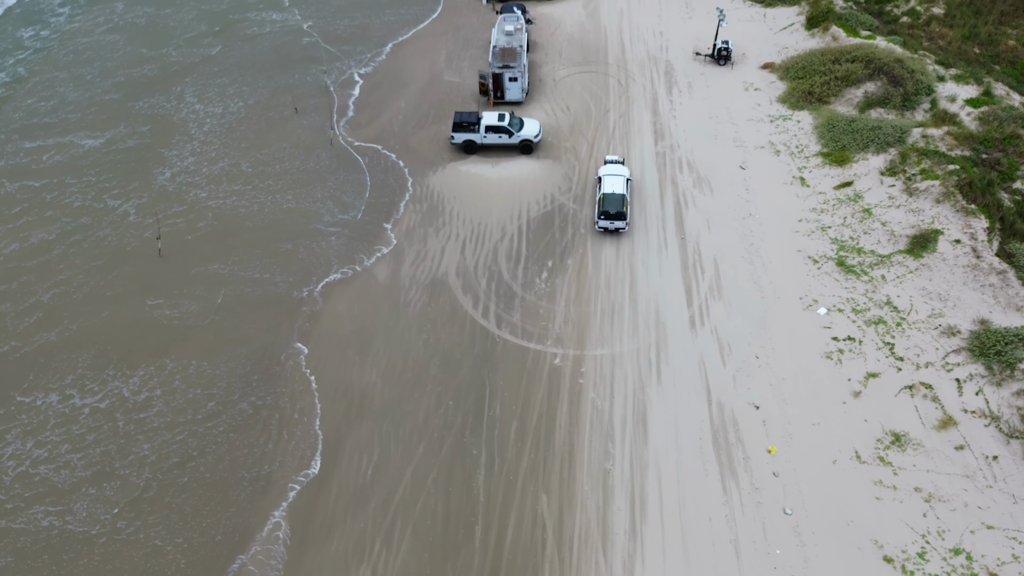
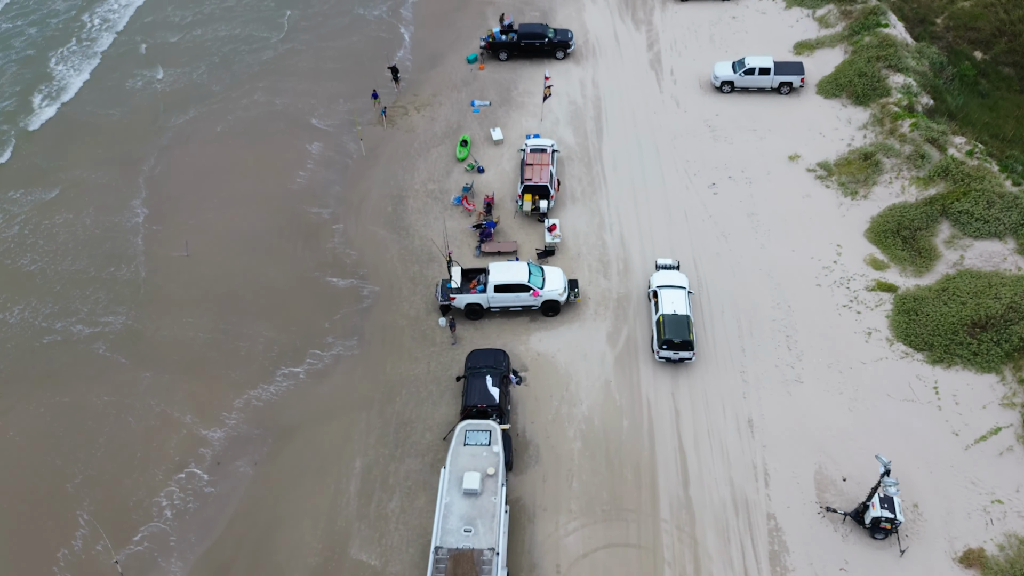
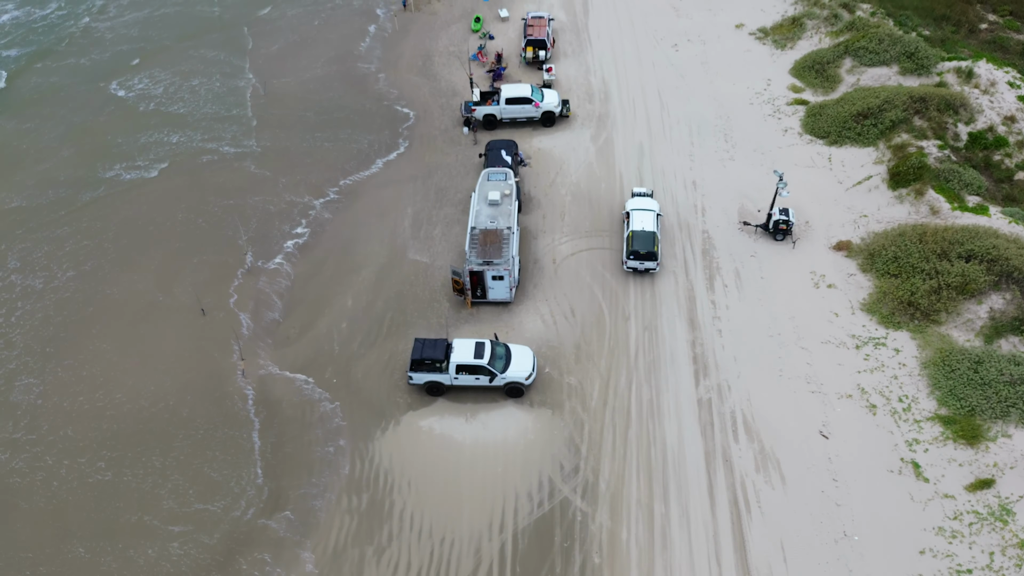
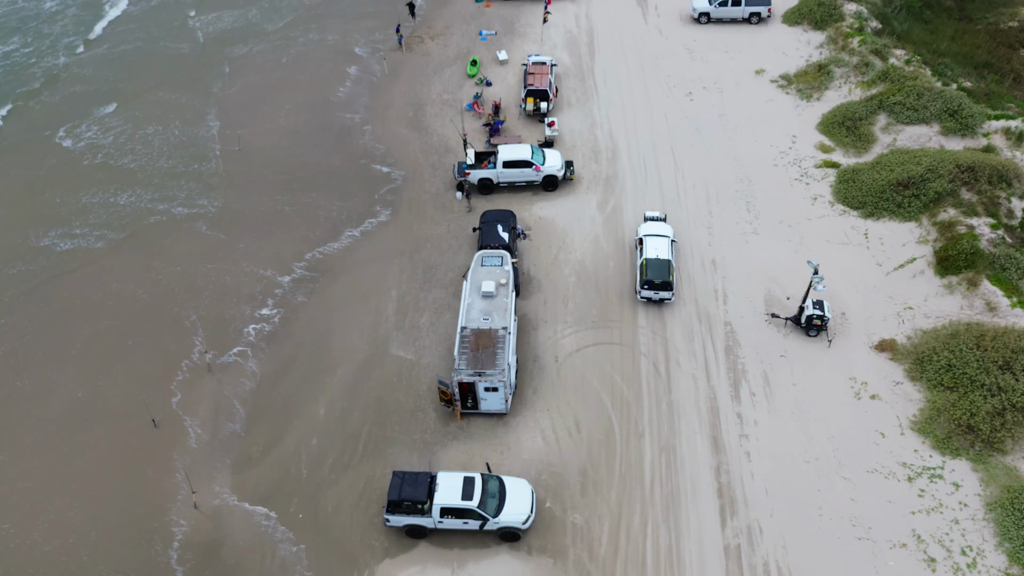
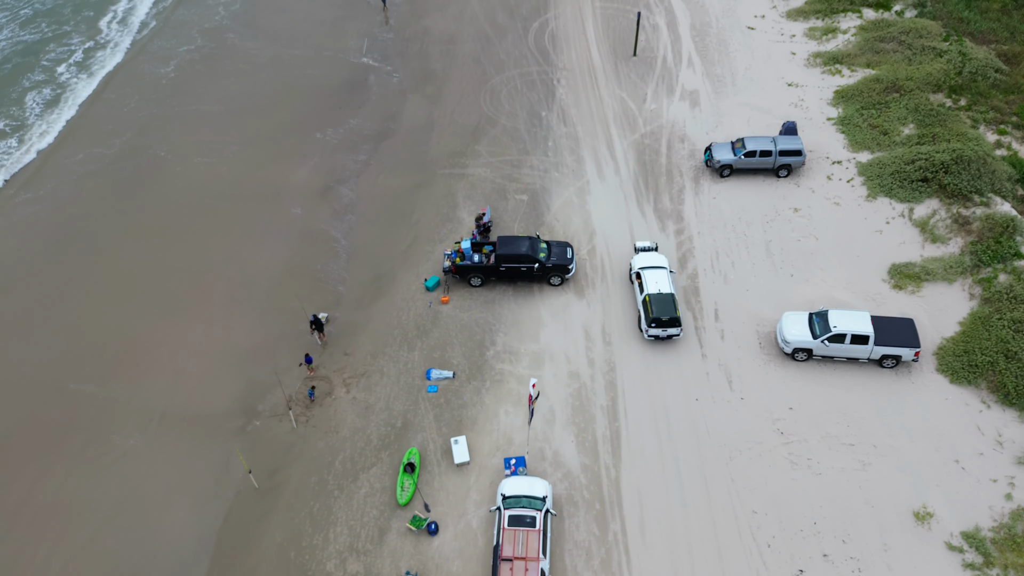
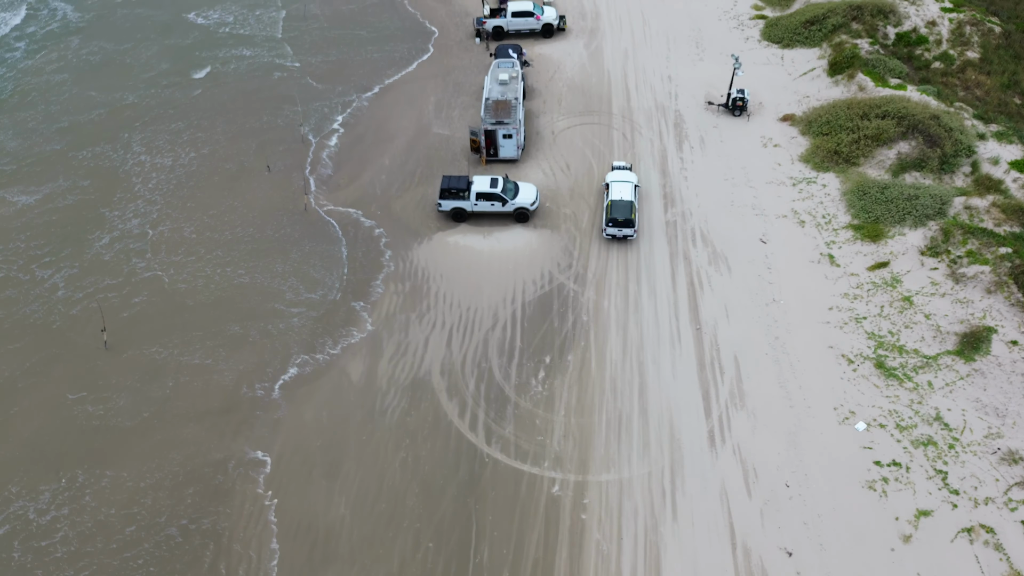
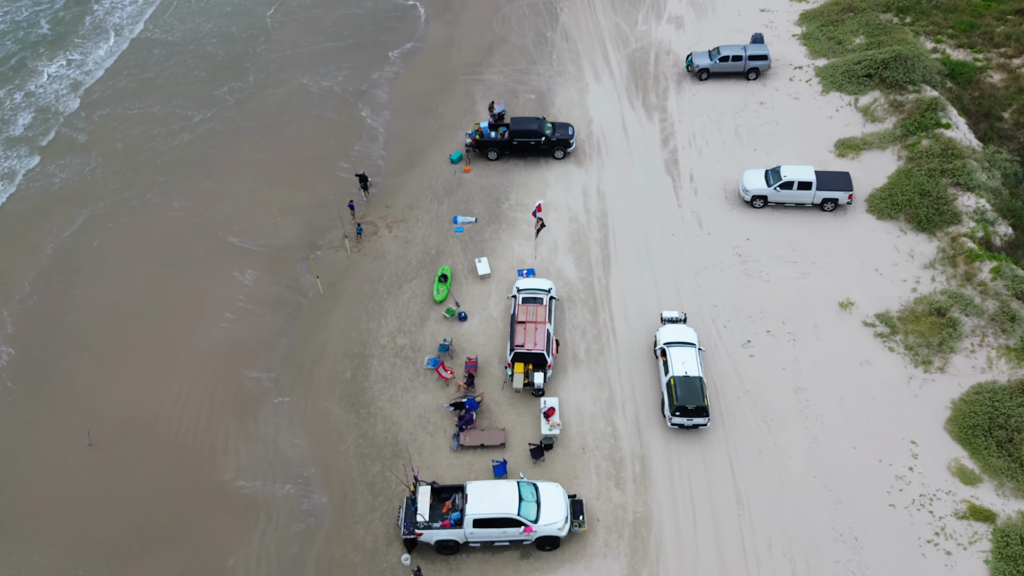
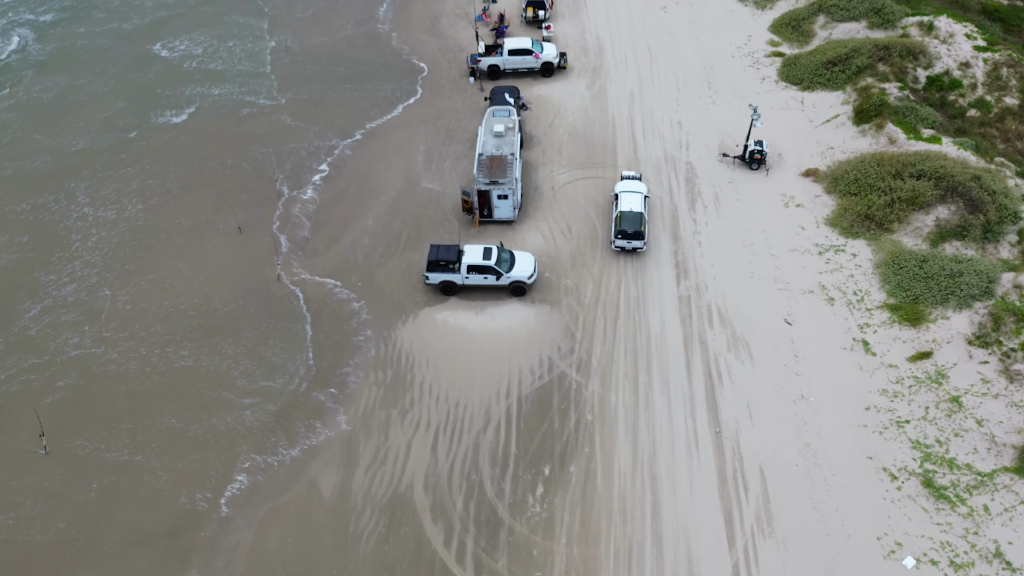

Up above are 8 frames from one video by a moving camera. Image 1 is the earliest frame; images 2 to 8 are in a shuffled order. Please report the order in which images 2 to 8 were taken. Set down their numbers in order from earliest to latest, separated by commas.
6, 8, 3, 4, 2, 7, 5
